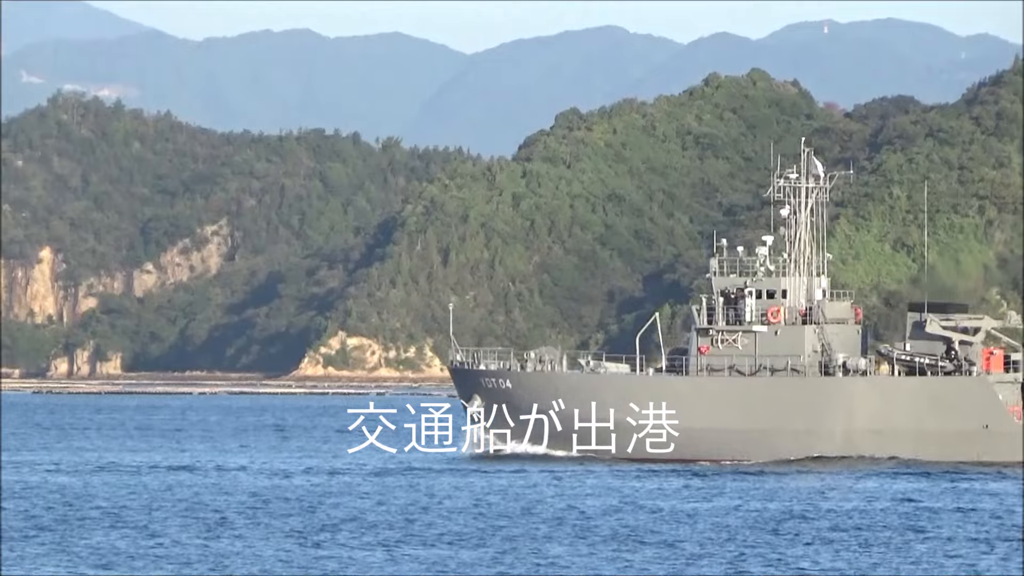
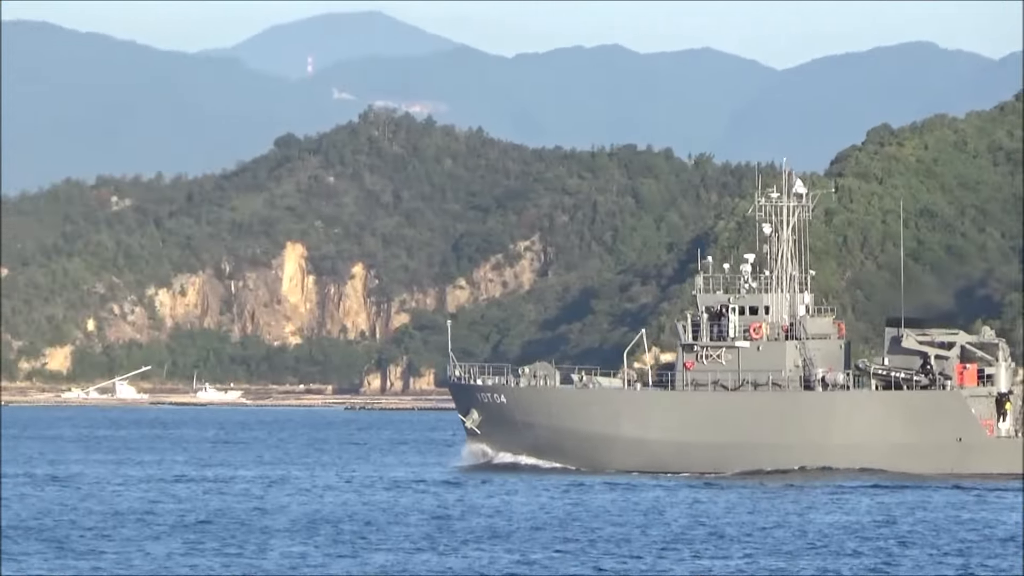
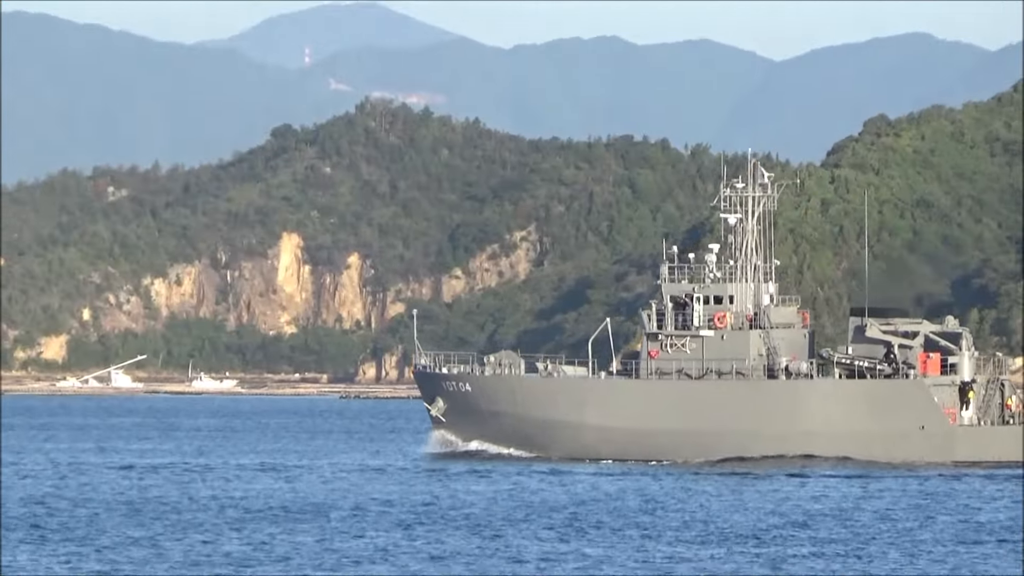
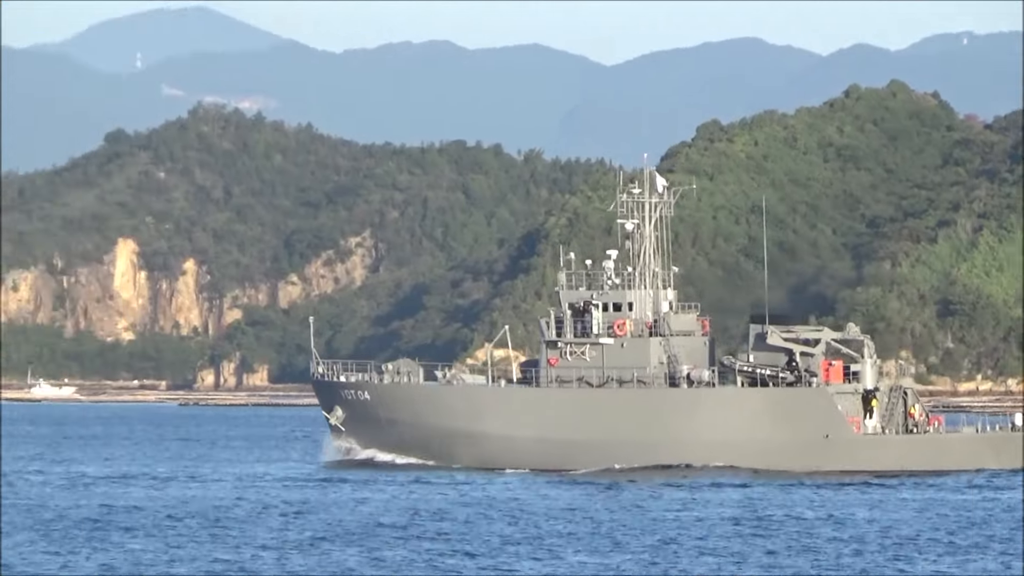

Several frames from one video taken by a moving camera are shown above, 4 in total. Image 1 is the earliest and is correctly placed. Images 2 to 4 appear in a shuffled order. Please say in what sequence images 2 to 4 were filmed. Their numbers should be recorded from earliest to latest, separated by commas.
4, 2, 3
